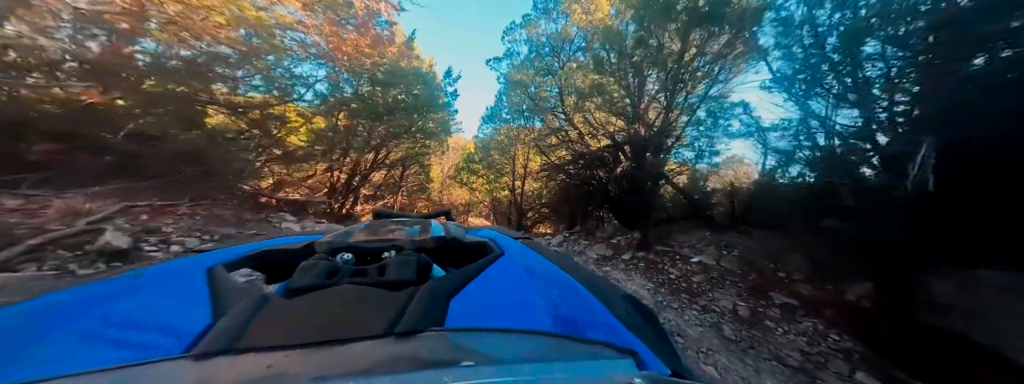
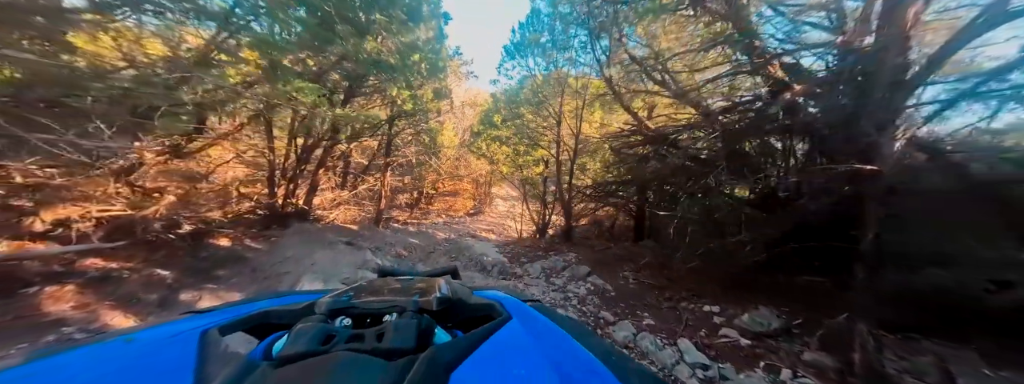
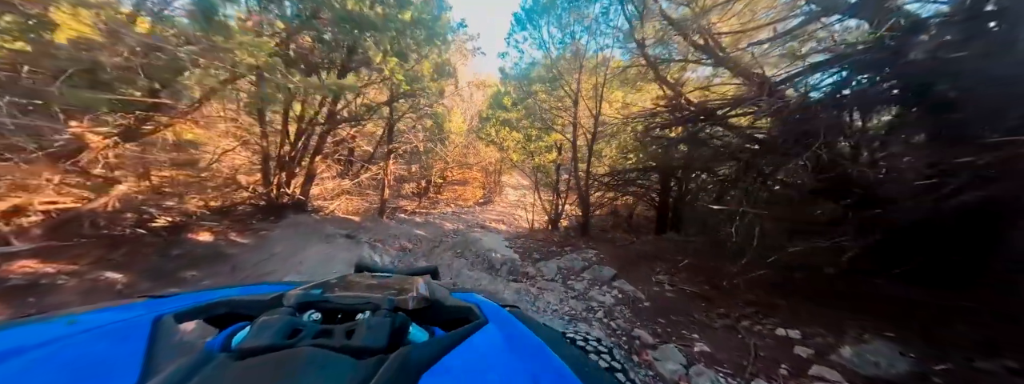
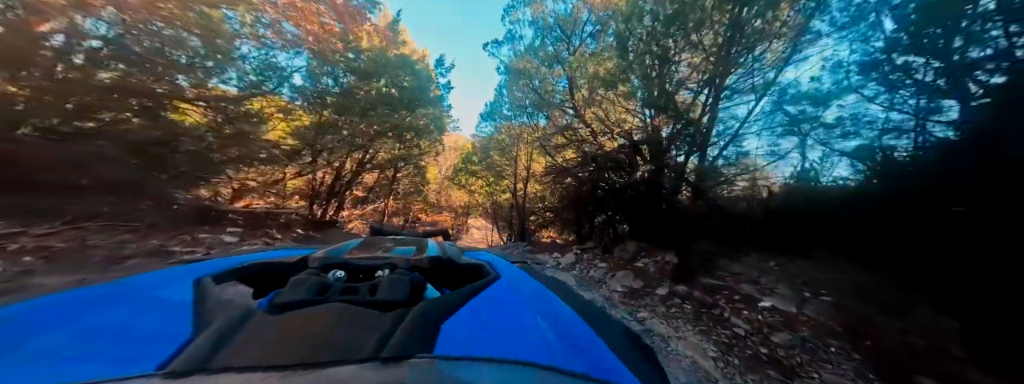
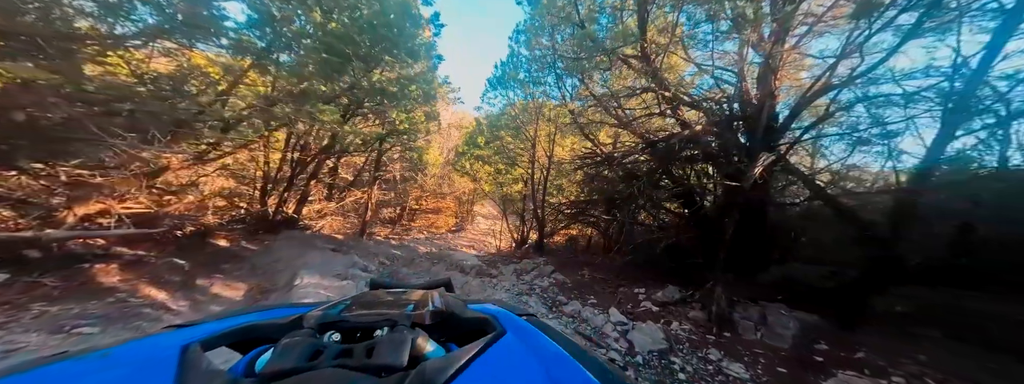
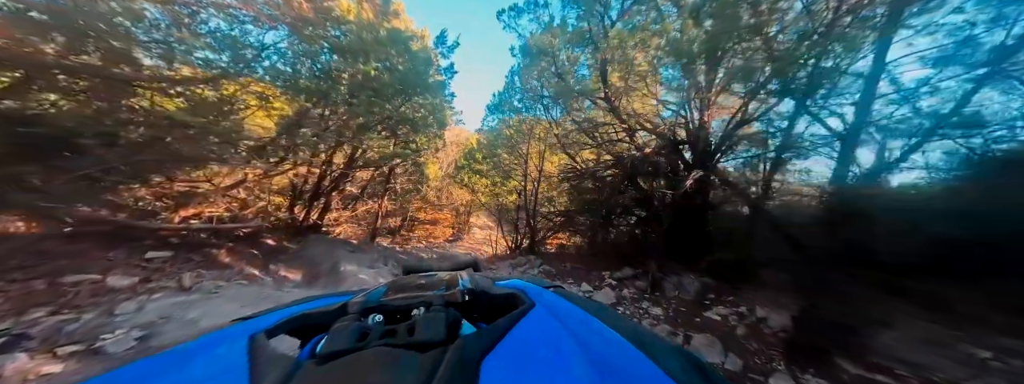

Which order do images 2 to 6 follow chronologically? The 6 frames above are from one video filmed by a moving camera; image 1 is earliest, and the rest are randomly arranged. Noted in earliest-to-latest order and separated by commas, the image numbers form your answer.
4, 6, 5, 2, 3
